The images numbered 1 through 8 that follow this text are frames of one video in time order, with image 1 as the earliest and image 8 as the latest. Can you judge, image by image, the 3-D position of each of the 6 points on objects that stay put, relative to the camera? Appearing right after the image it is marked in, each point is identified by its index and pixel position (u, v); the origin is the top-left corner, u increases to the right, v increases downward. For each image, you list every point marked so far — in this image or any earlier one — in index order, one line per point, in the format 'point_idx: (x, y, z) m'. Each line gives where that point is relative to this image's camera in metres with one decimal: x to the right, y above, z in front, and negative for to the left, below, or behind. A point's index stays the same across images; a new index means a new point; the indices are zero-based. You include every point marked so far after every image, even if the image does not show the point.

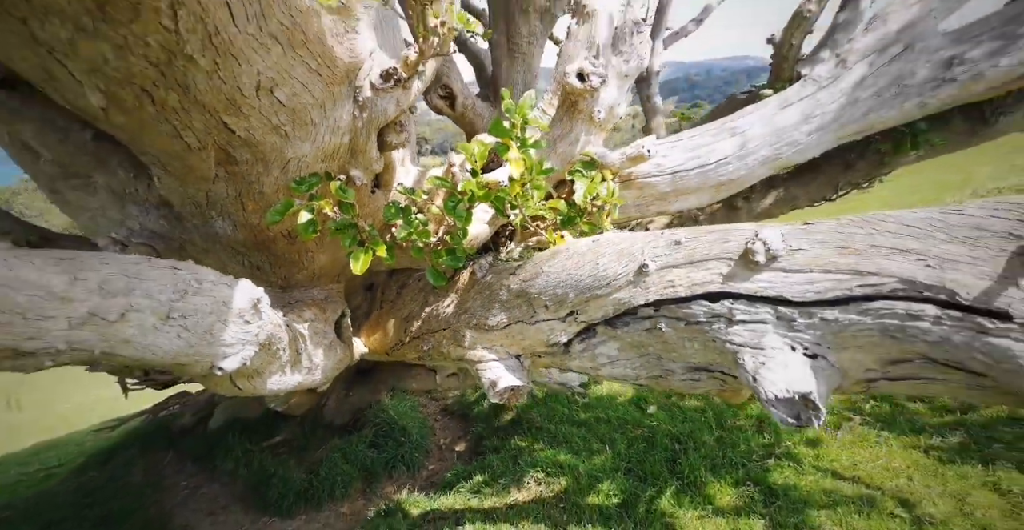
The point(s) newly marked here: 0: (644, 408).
0: (+1.3, -1.4, +4.9) m
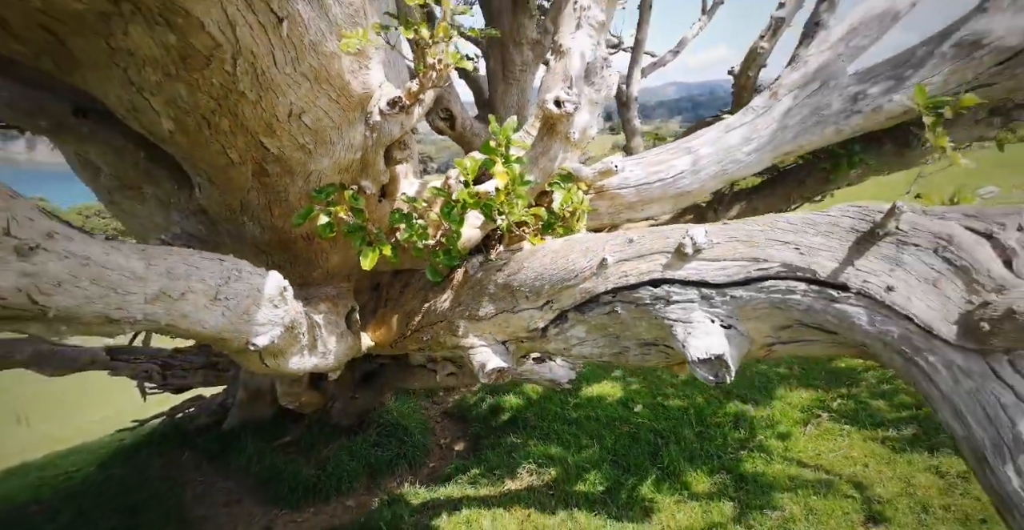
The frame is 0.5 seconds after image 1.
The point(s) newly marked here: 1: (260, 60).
0: (+1.2, -1.5, +5.3) m
1: (-0.8, +0.7, +1.7) m
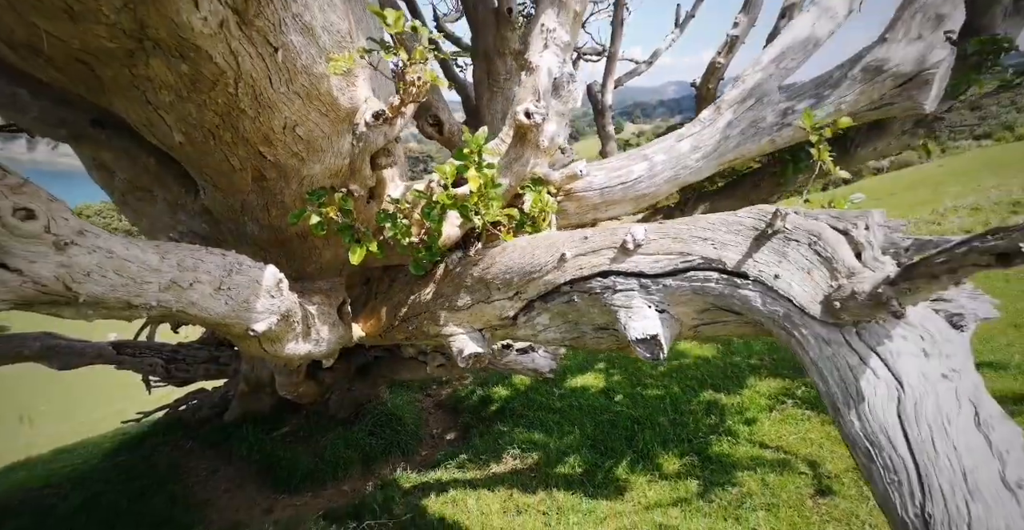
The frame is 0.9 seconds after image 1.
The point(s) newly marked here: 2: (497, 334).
0: (+1.1, -1.4, +5.5) m
1: (-1.0, +0.7, +2.0) m
2: (-0.1, -0.4, +3.0) m
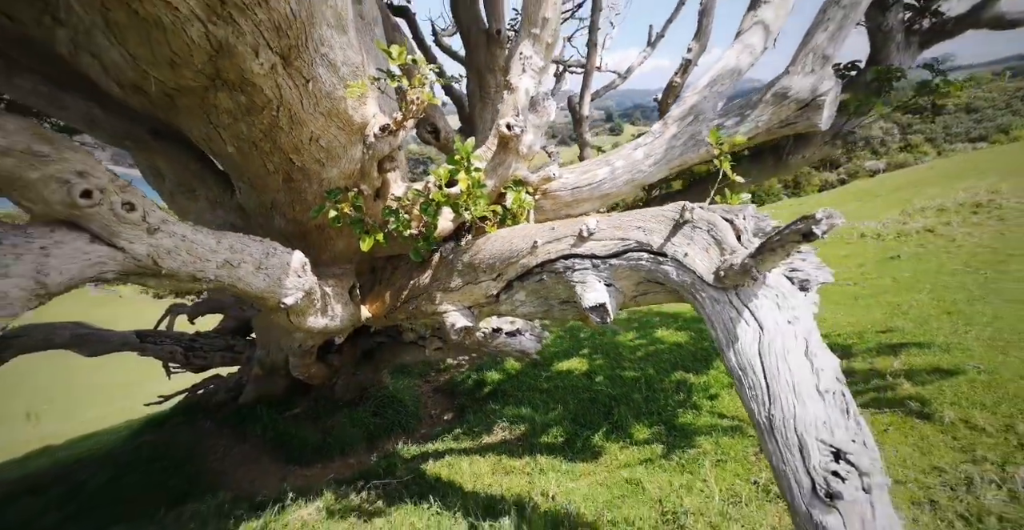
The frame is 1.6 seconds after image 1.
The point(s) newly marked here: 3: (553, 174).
0: (+1.0, -1.3, +6.1) m
1: (-1.1, +0.8, +2.6) m
2: (-0.2, -0.3, +3.6) m
3: (+0.3, +0.6, +3.5) m
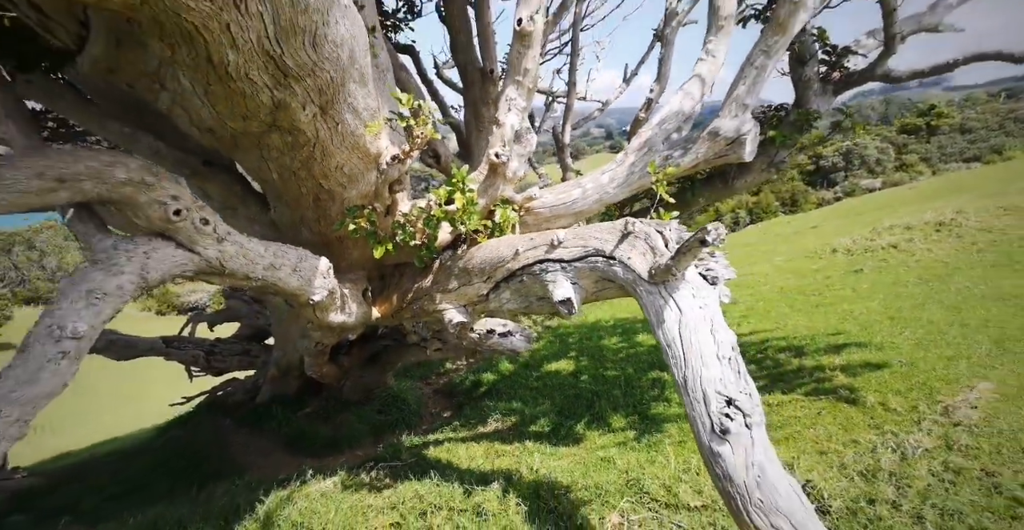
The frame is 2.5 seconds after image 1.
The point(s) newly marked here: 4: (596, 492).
0: (+0.9, -1.5, +6.8) m
1: (-1.2, +0.8, +3.3) m
2: (-0.3, -0.4, +4.3) m
3: (+0.2, +0.6, +4.3) m
4: (+0.7, -1.8, +4.0) m
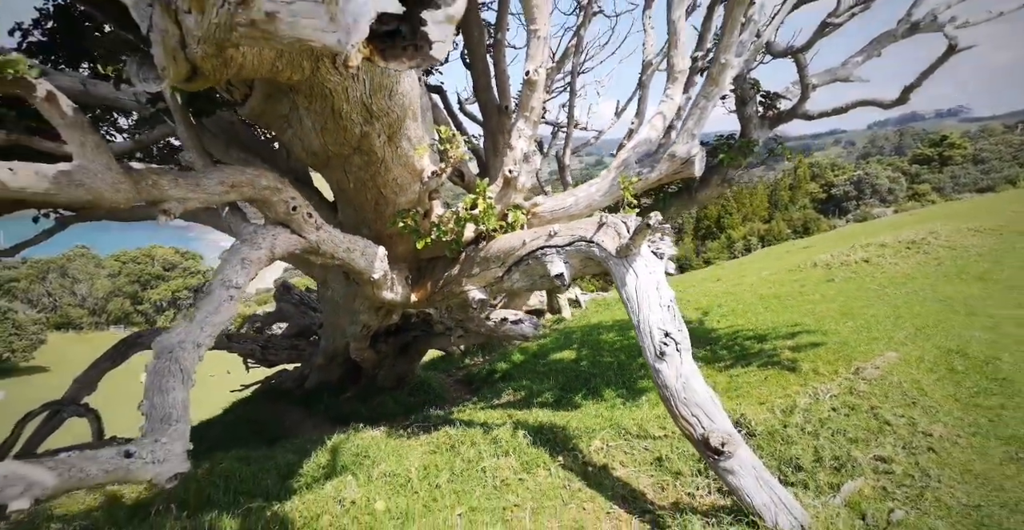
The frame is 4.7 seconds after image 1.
0: (+1.0, -1.5, +7.9) m
1: (-1.1, +0.9, +4.6) m
2: (-0.2, -0.3, +5.5) m
3: (+0.3, +0.7, +5.5) m
4: (+0.7, -1.7, +5.1) m
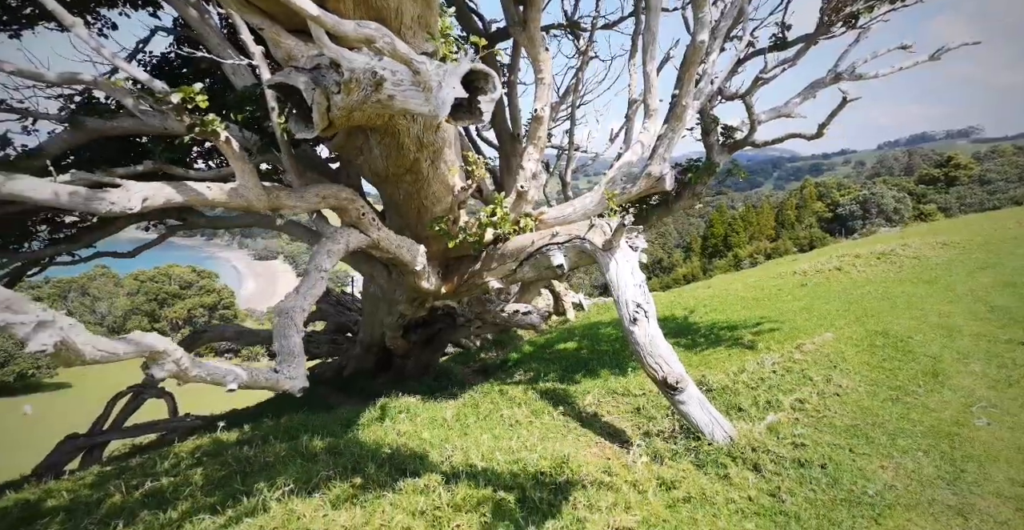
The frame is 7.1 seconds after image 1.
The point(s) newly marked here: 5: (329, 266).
0: (+1.2, -1.6, +9.2) m
1: (-1.0, +1.0, +6.1) m
2: (0.0, -0.2, +6.9) m
3: (+0.5, +0.7, +7.0) m
4: (+0.9, -1.6, +6.4) m
5: (-1.9, 0.0, +5.2) m
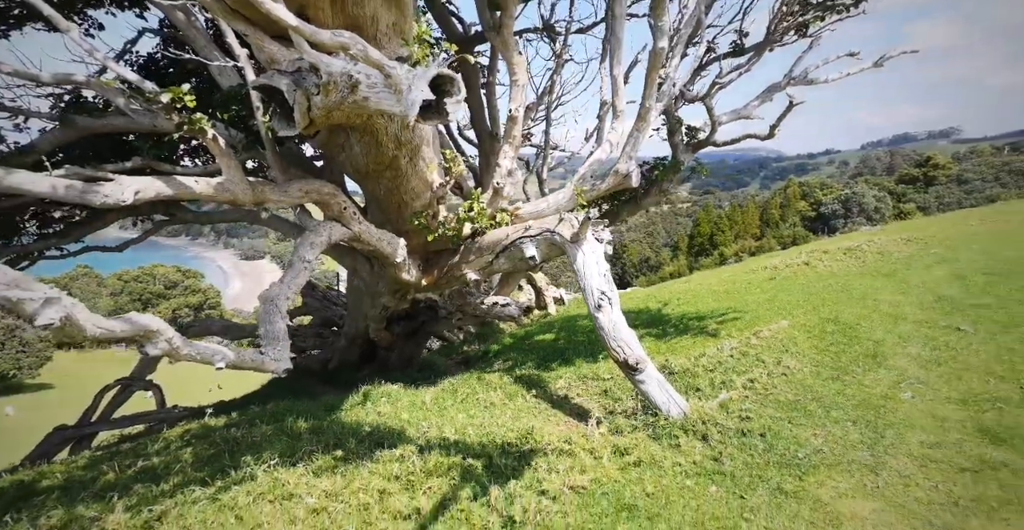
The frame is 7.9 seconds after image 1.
0: (+0.8, -1.5, +9.6) m
1: (-1.3, +1.1, +6.4) m
2: (-0.4, -0.1, +7.2) m
3: (+0.1, +0.8, +7.3) m
4: (+0.6, -1.5, +6.8) m
5: (-2.2, +0.1, +5.5) m
